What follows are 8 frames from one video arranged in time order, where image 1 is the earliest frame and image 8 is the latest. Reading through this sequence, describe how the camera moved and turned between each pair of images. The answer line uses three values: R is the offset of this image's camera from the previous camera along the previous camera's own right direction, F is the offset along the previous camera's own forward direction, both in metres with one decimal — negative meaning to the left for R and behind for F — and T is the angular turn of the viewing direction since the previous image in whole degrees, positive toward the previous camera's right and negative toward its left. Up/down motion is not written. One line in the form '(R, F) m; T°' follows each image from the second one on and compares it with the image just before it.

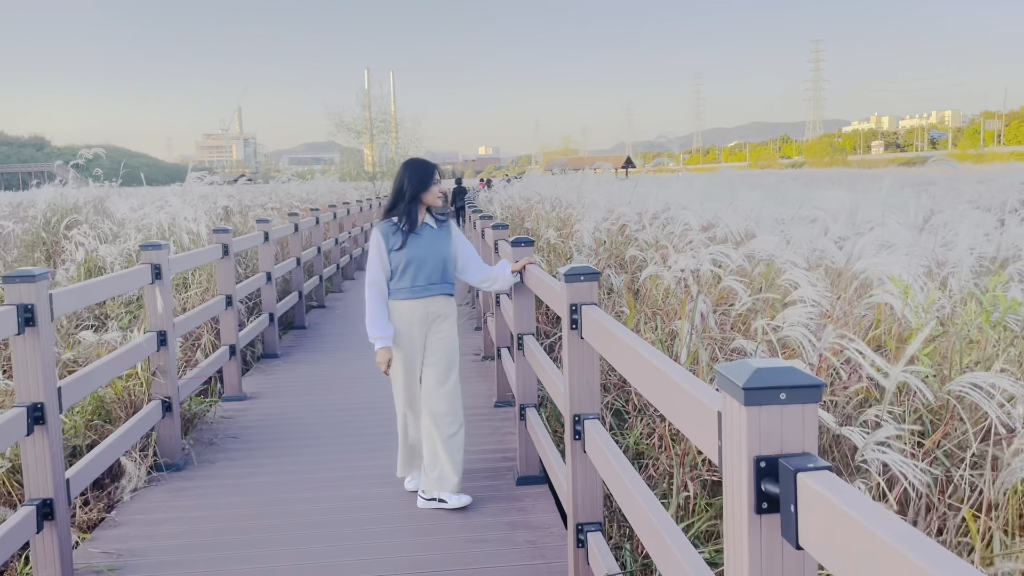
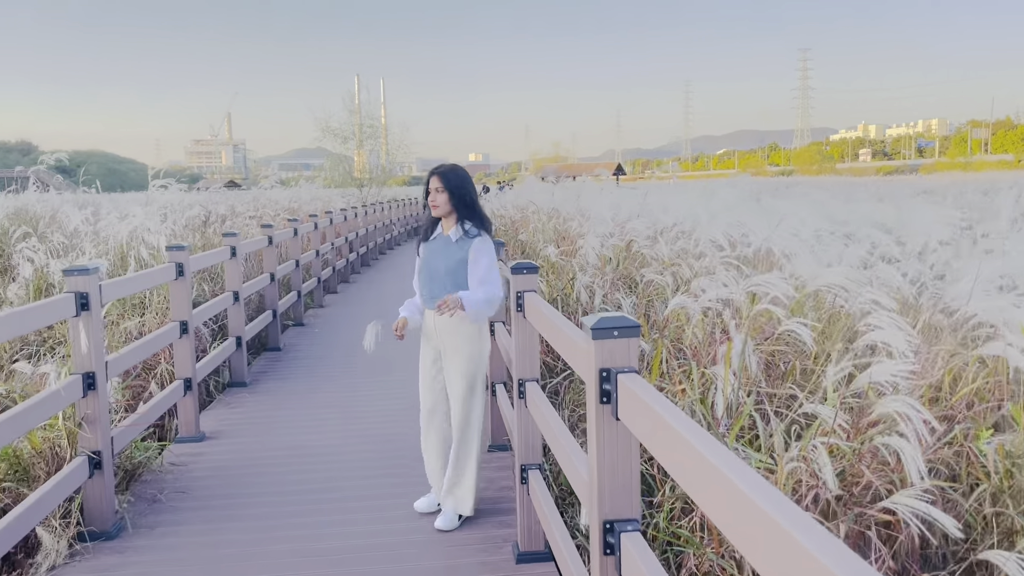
(0.0, +0.7) m; +1°
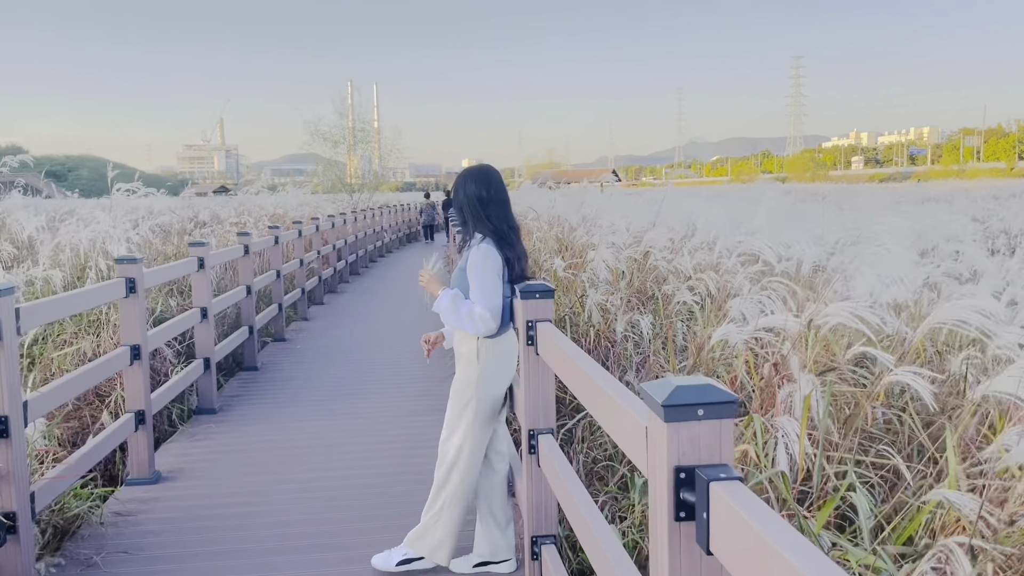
(0.0, +0.7) m; 0°
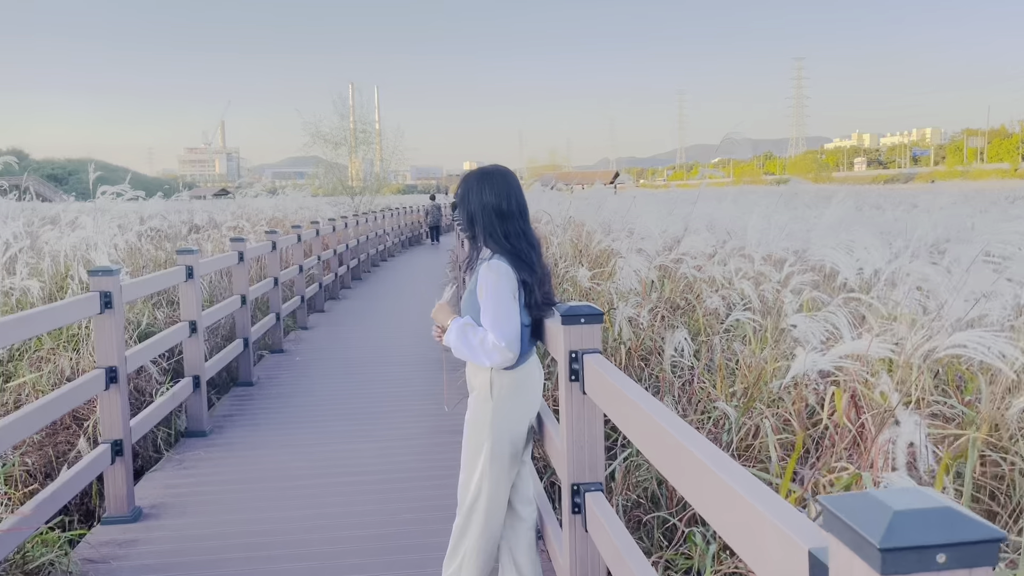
(-0.1, +0.5) m; 0°
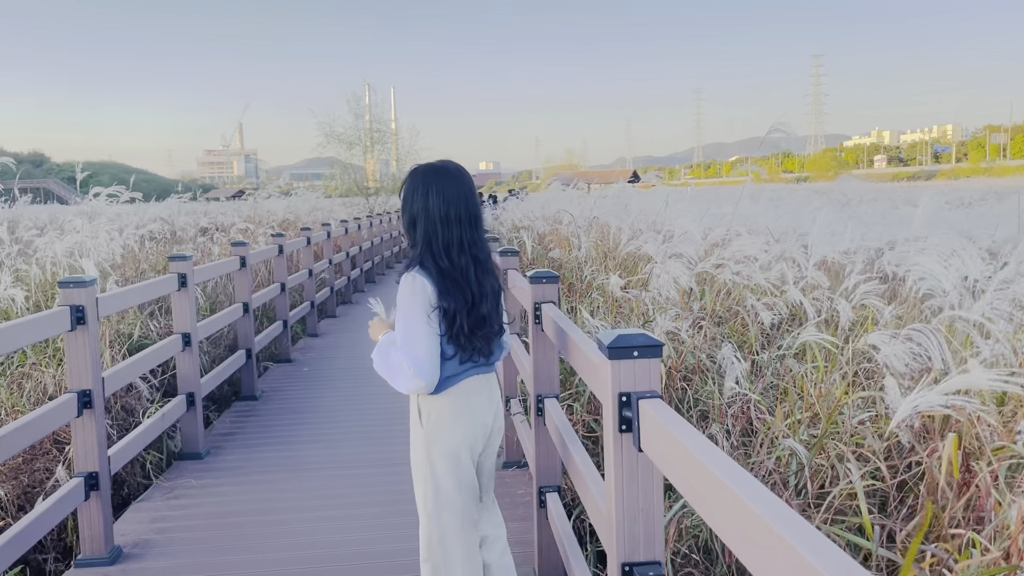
(0.0, +0.5) m; -1°
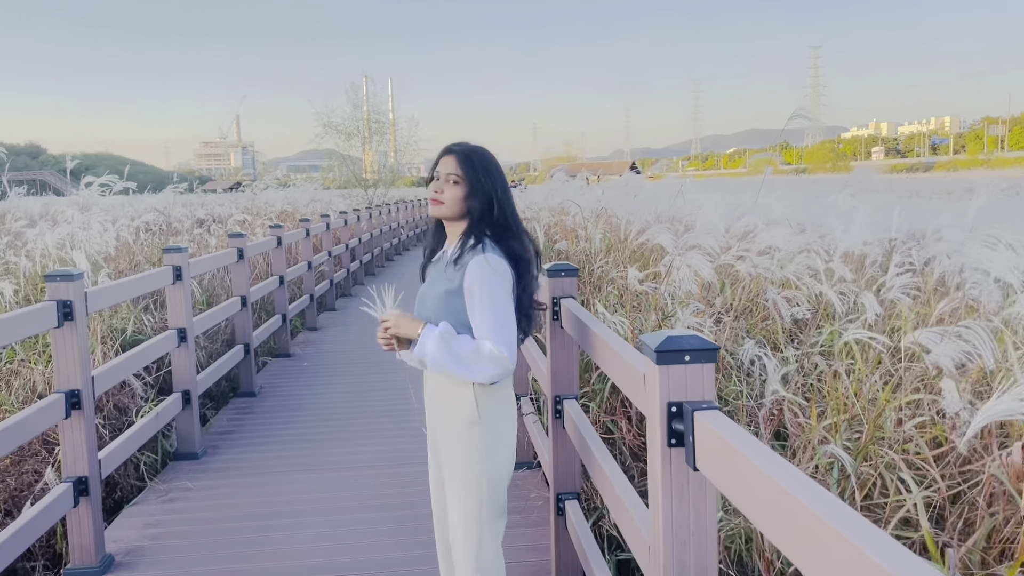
(-0.1, +0.2) m; 0°
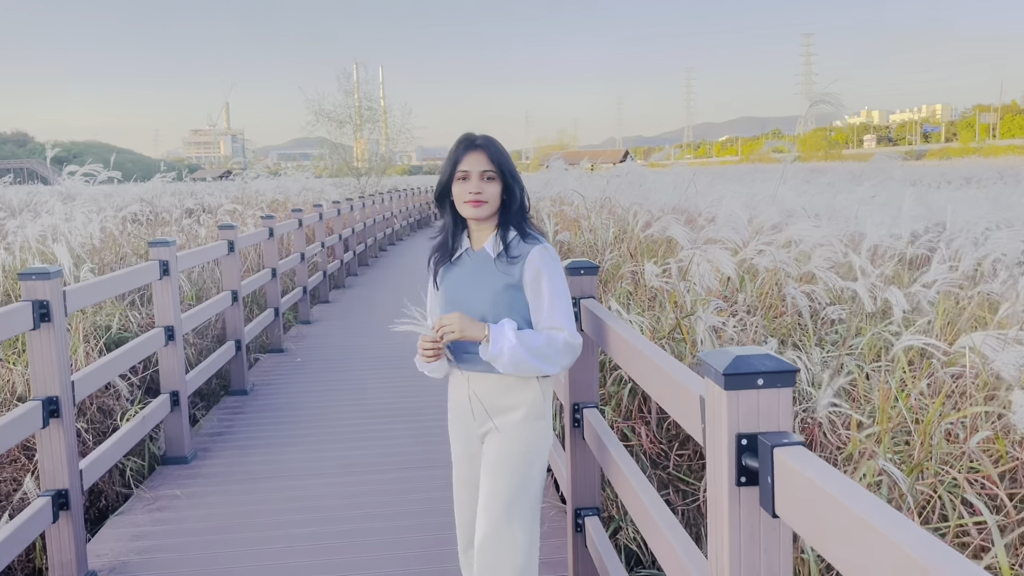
(-0.1, +0.2) m; +1°
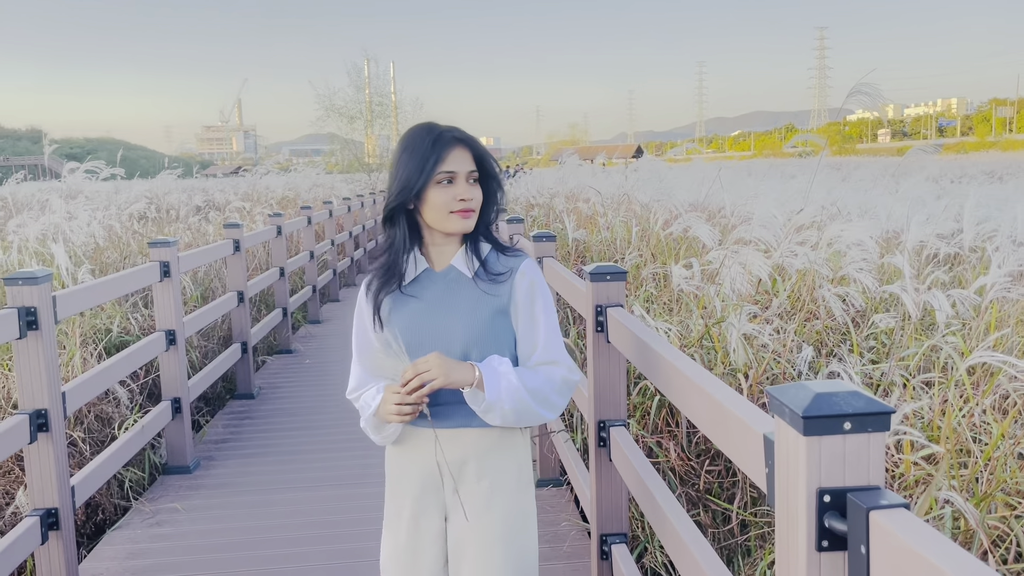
(0.0, +0.2) m; -1°
